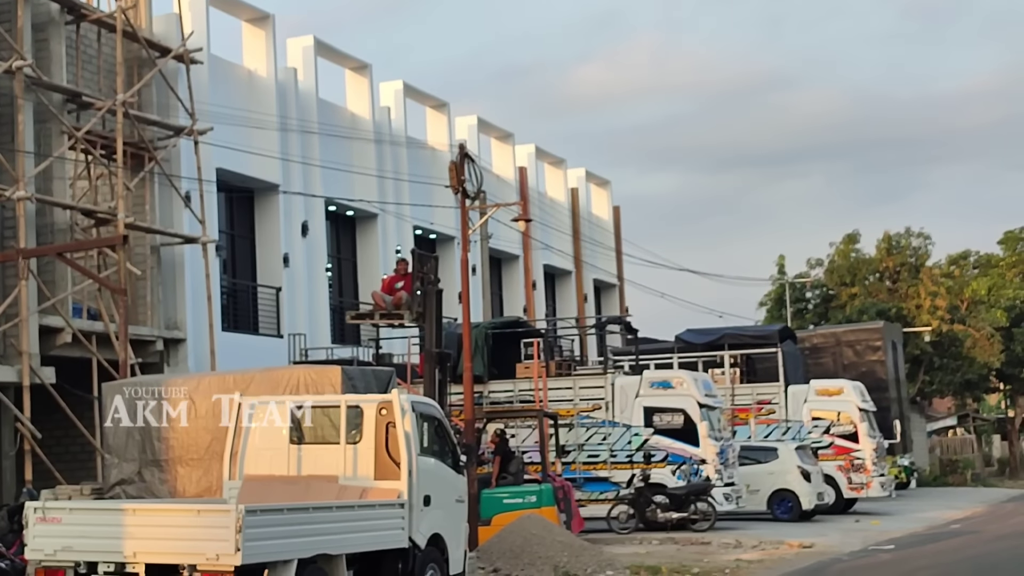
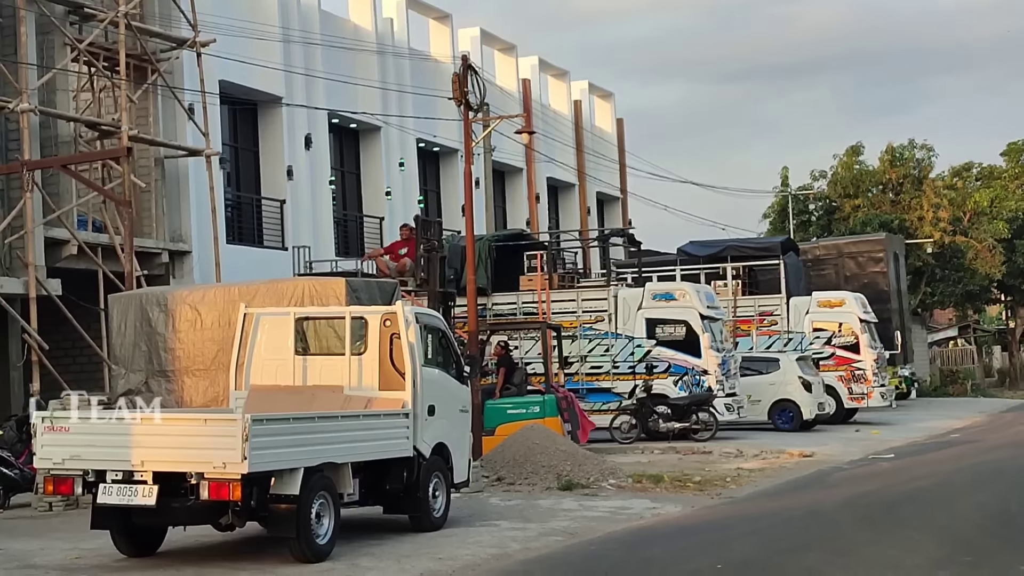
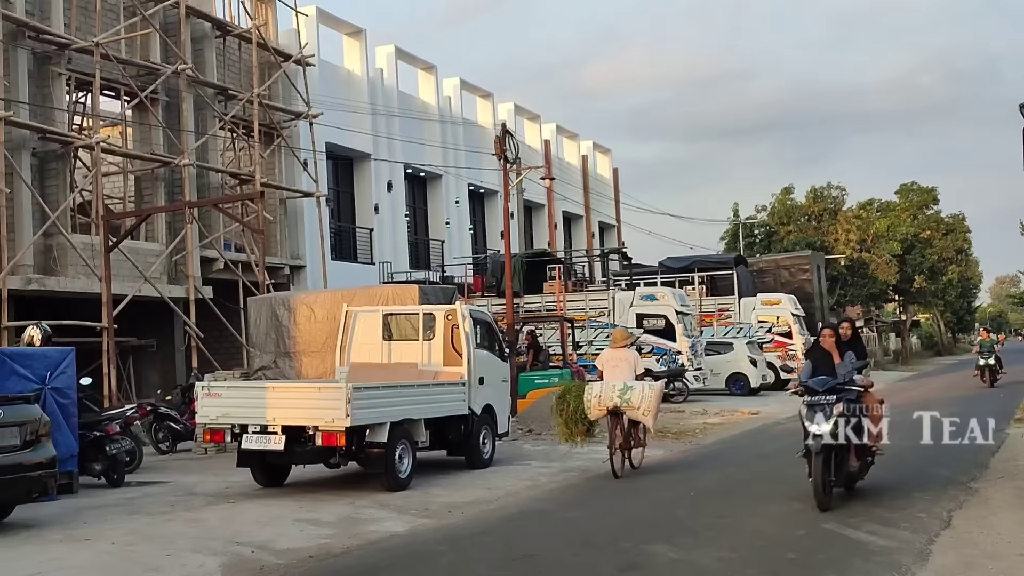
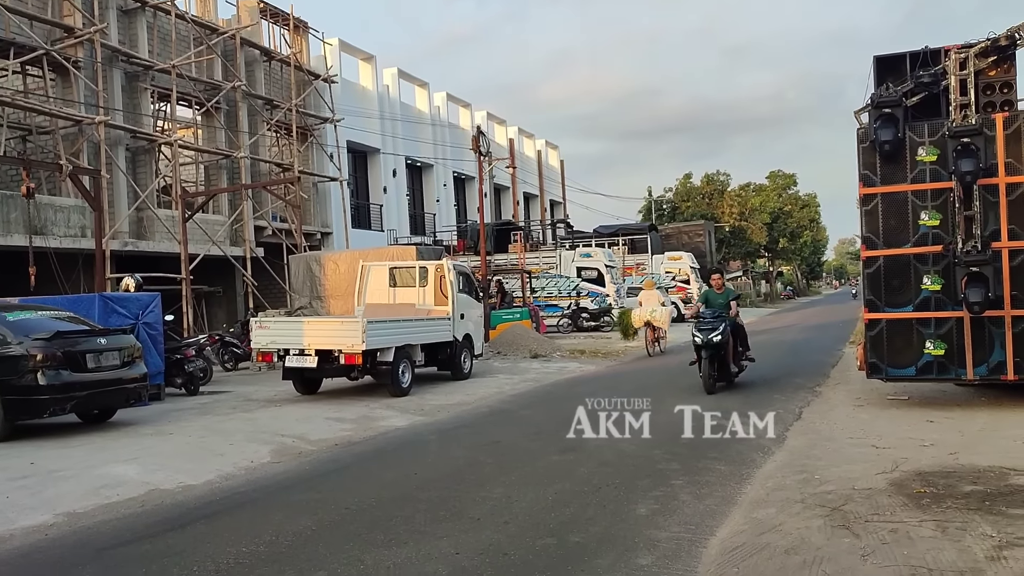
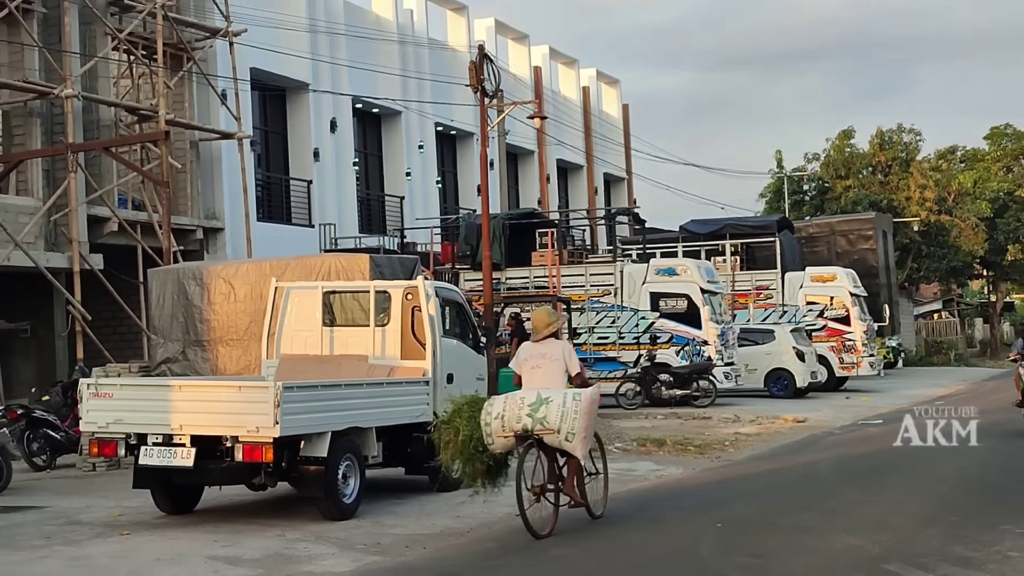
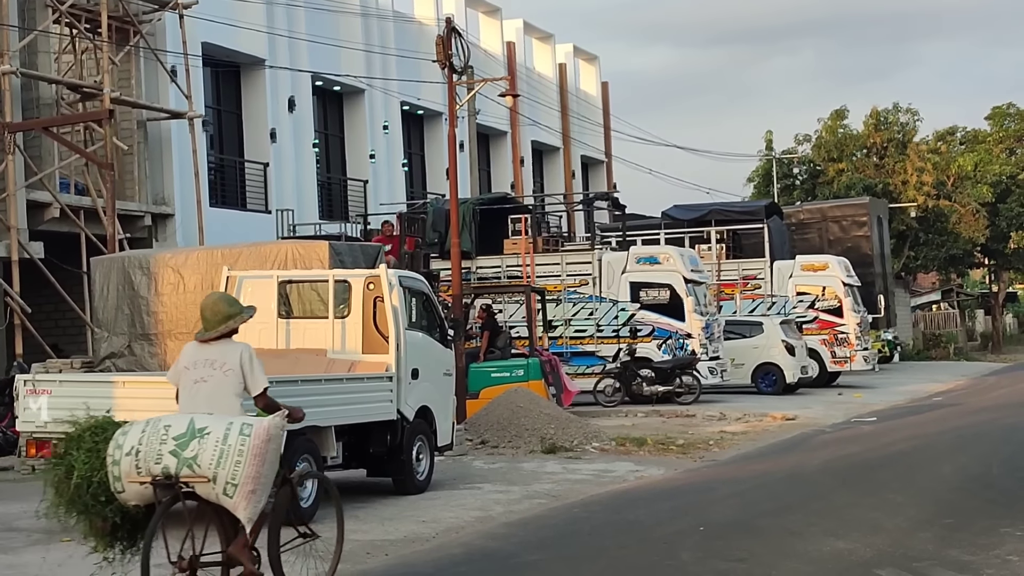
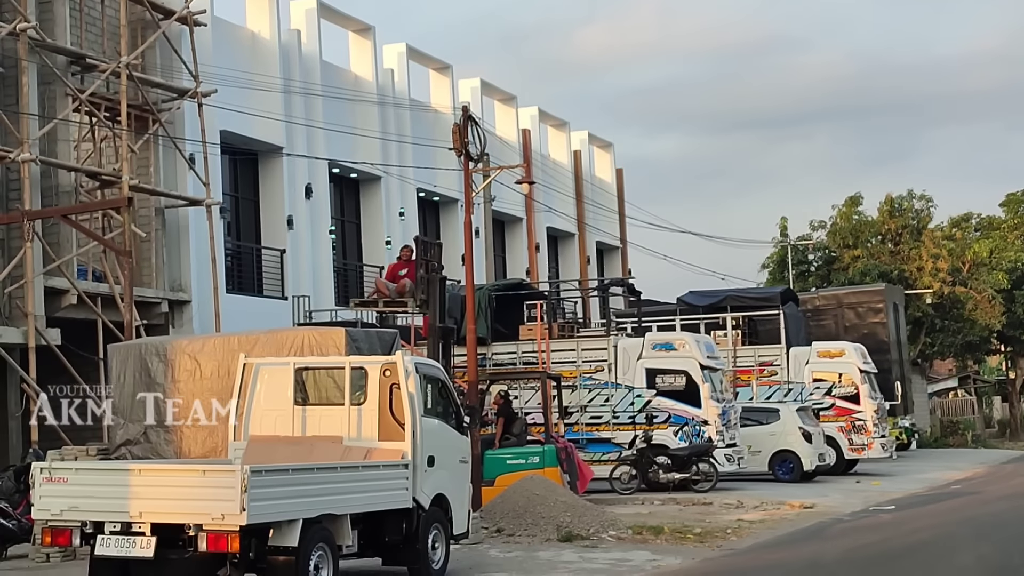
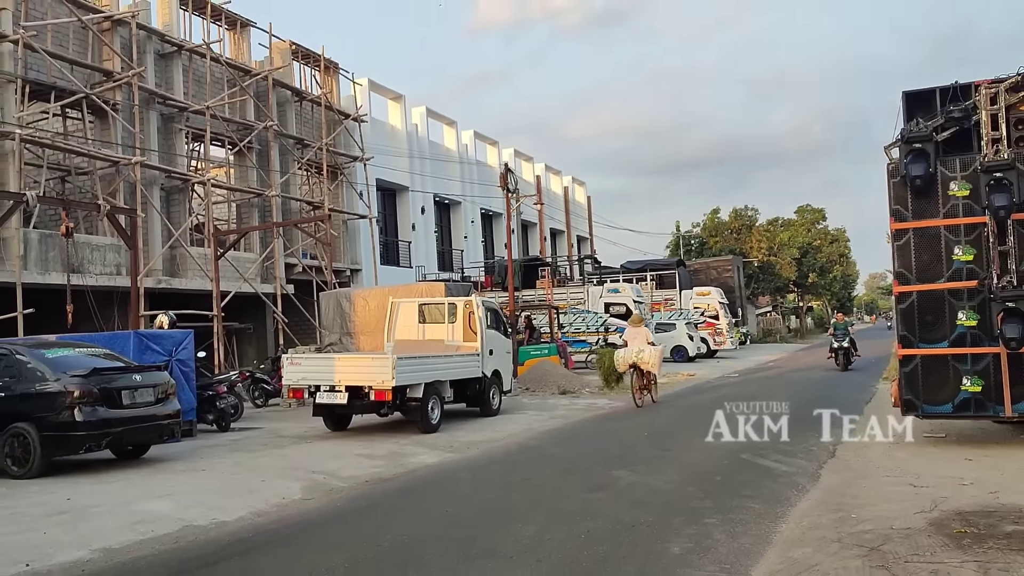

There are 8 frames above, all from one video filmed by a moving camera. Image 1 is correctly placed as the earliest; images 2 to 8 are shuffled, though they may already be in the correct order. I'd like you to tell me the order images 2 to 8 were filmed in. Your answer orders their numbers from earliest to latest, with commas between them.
7, 2, 6, 5, 3, 8, 4
